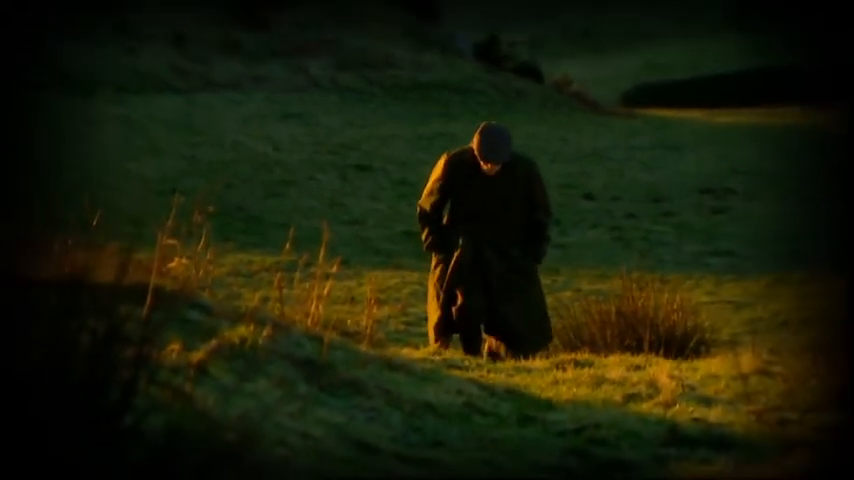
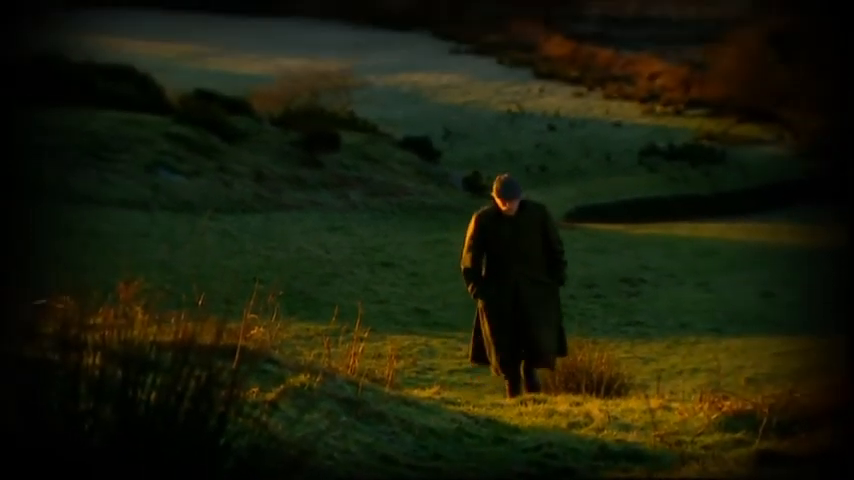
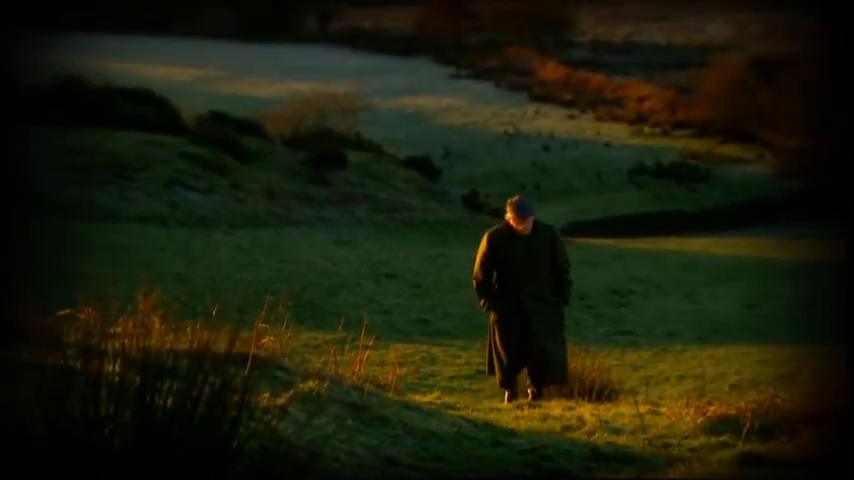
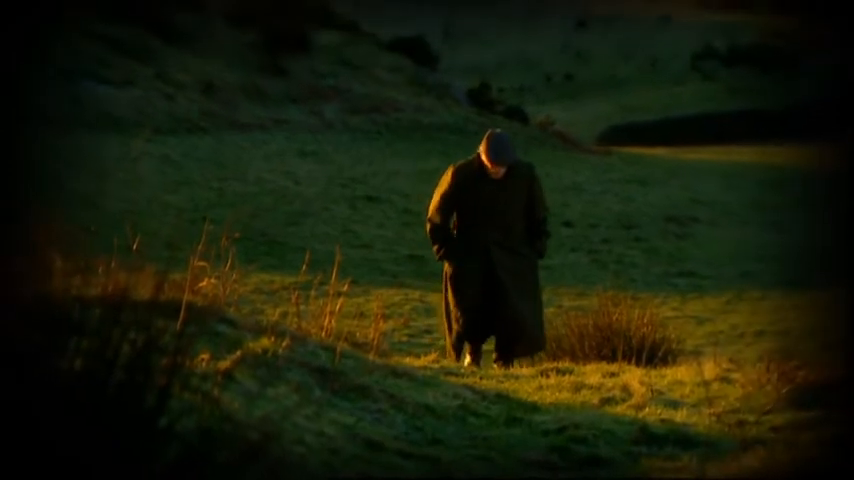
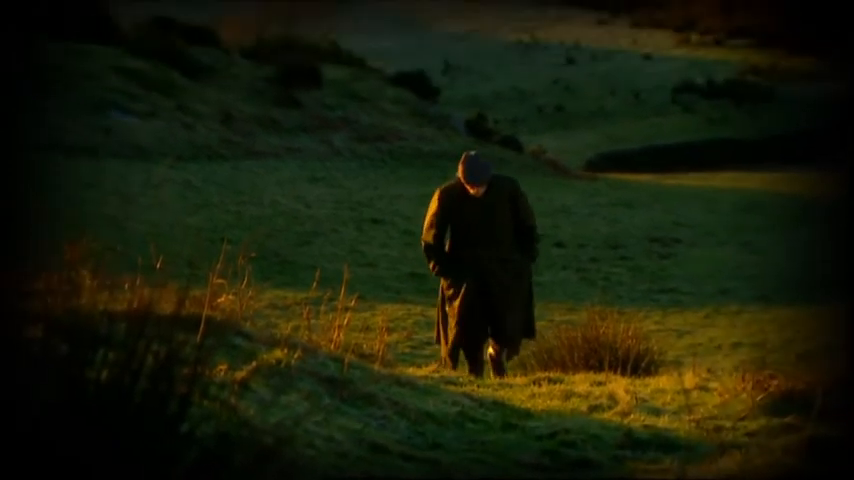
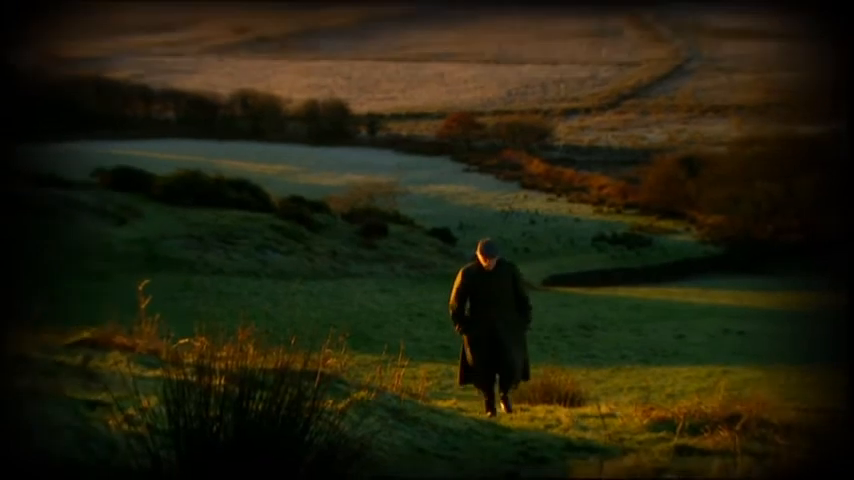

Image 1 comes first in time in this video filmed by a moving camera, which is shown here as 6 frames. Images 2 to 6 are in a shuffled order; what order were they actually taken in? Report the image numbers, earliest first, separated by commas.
4, 5, 2, 3, 6
